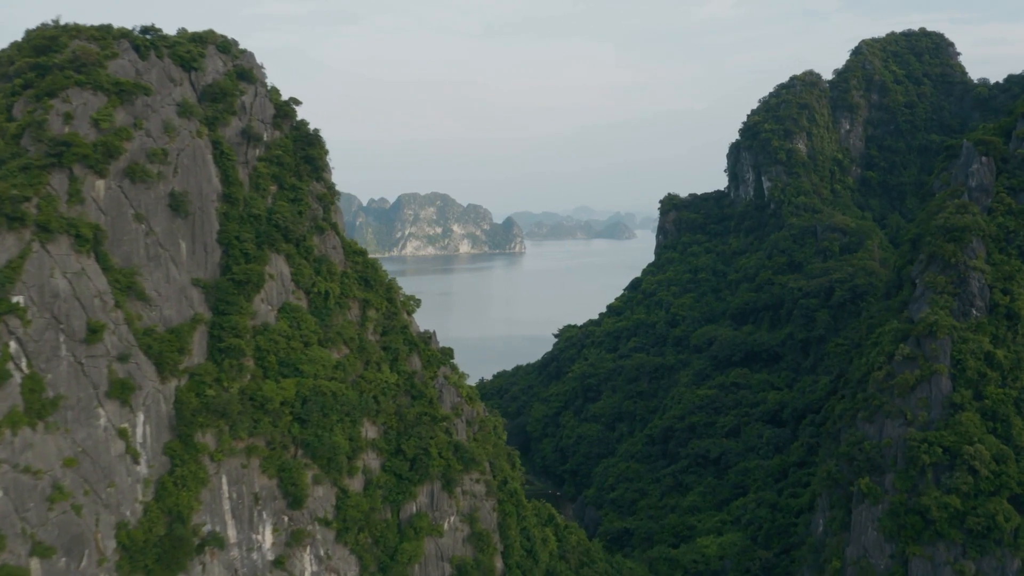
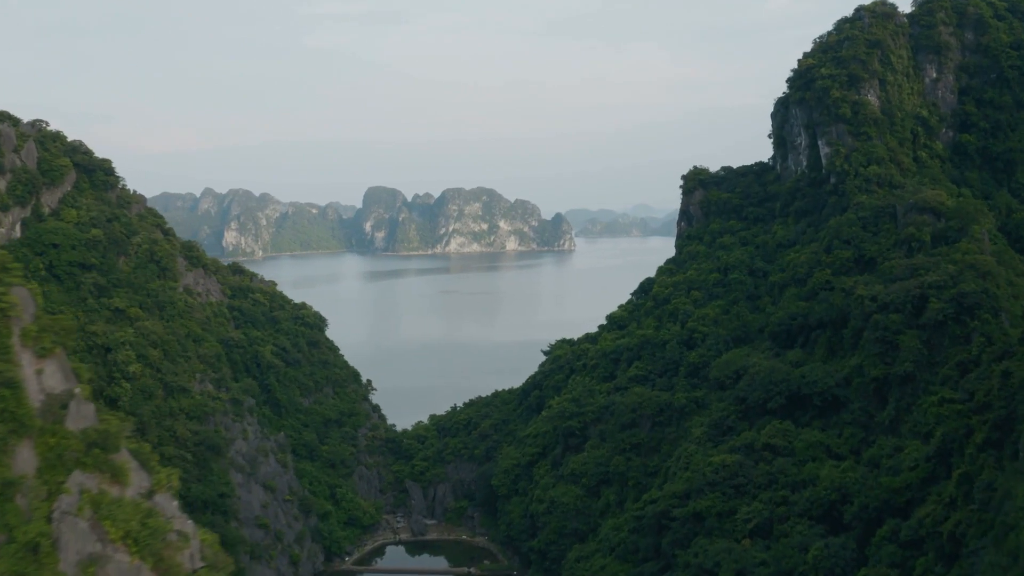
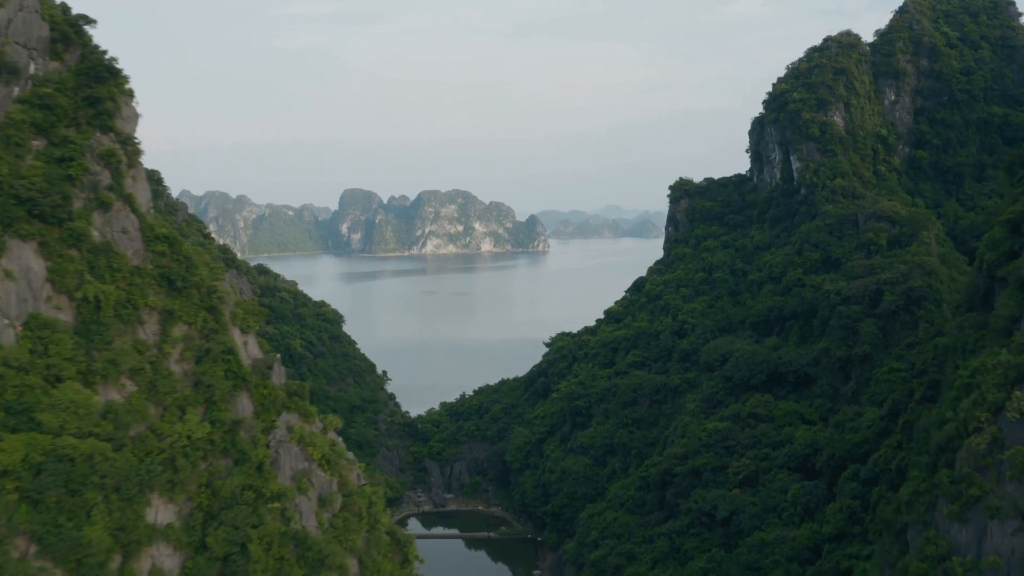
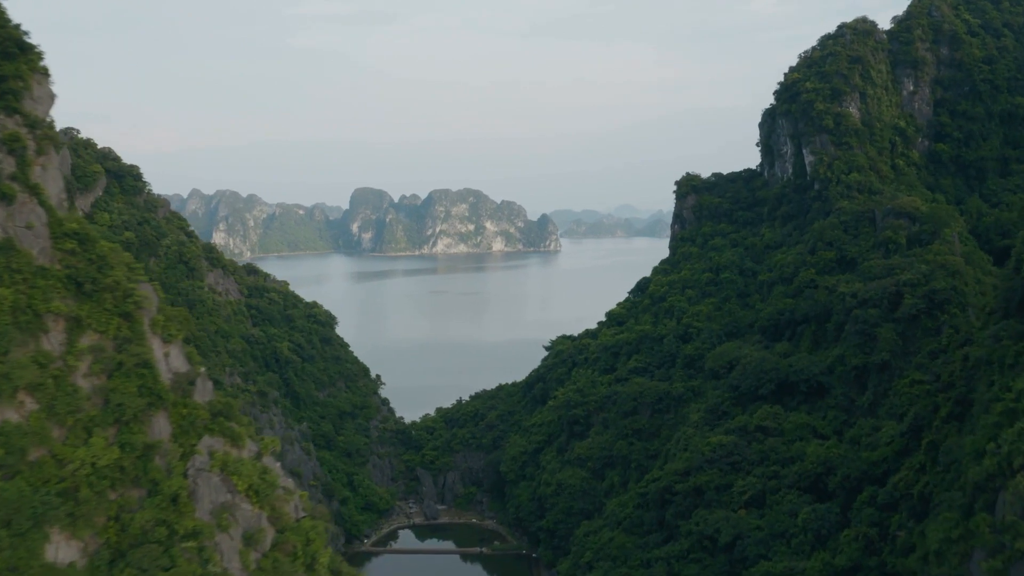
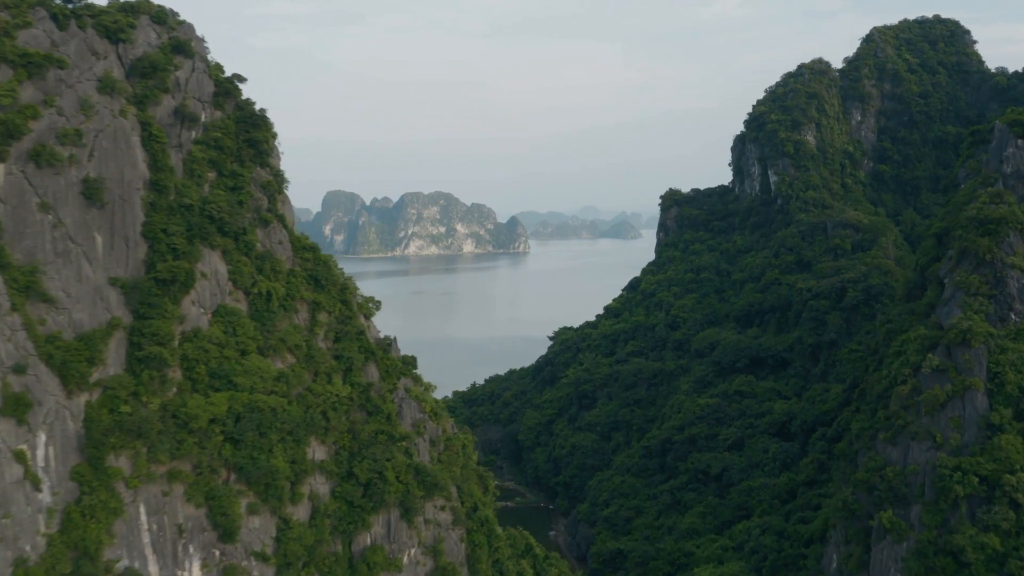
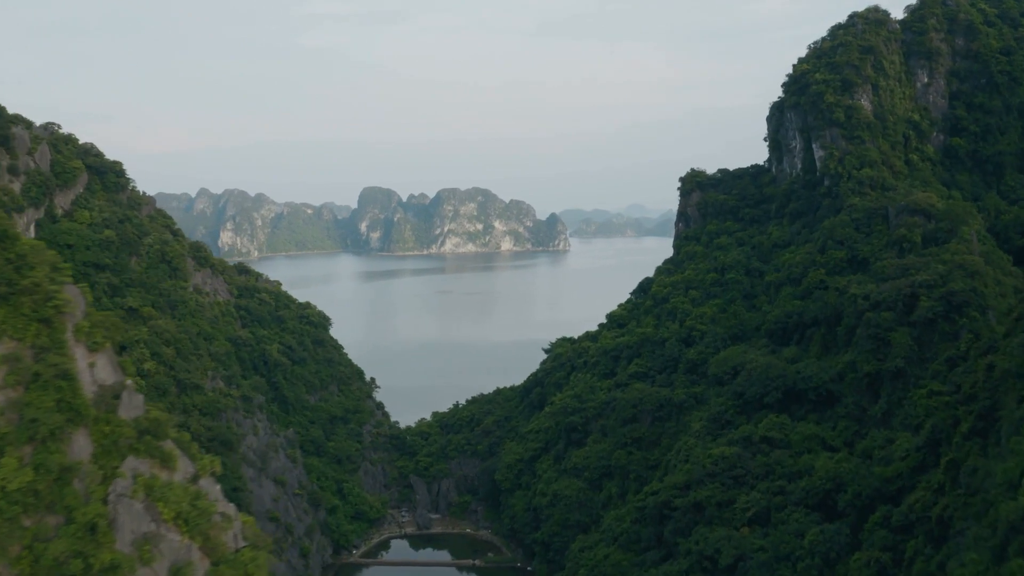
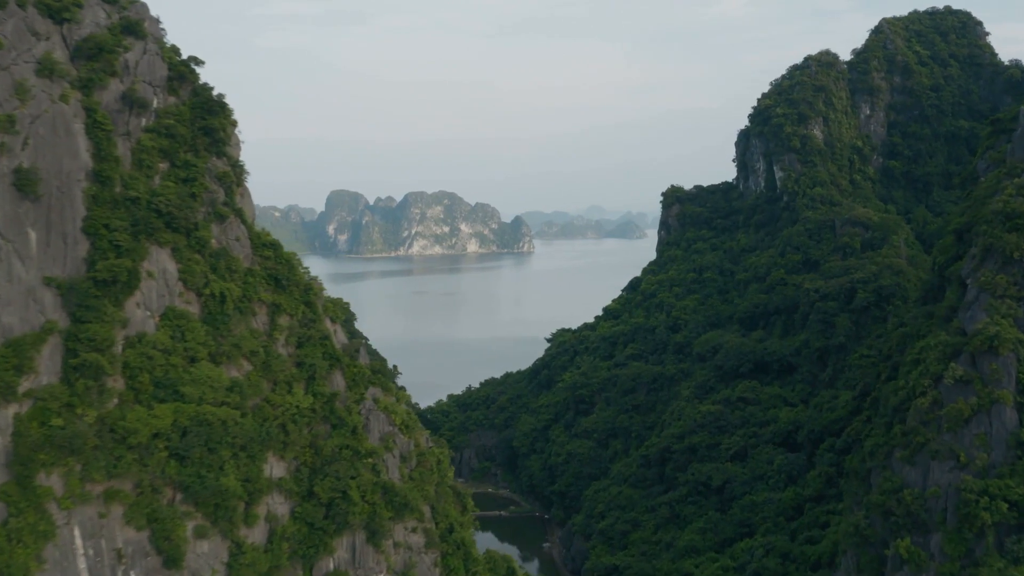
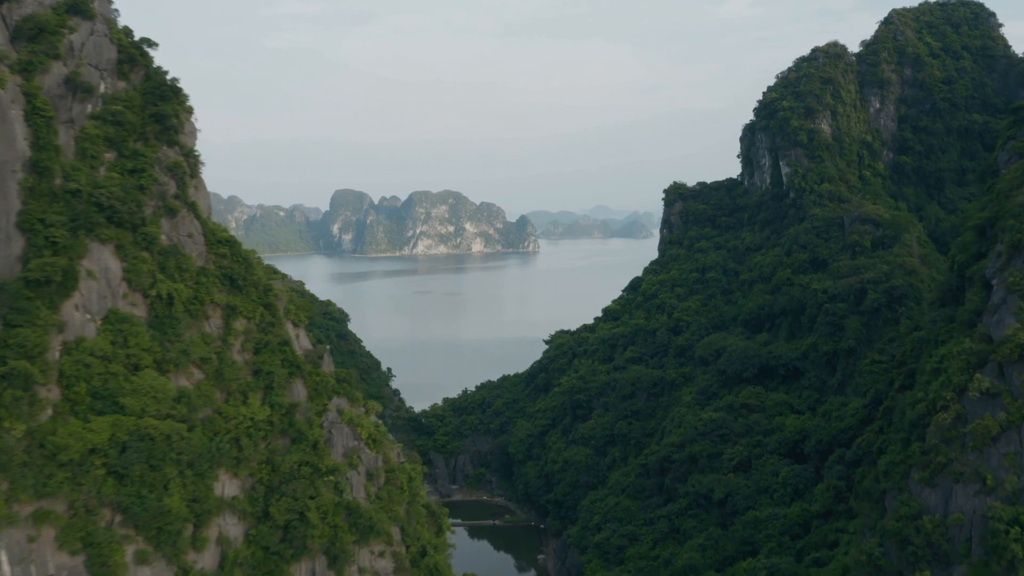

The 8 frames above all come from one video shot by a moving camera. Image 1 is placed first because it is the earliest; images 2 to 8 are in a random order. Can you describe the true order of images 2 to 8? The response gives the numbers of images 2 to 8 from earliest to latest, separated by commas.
5, 7, 8, 3, 4, 6, 2
